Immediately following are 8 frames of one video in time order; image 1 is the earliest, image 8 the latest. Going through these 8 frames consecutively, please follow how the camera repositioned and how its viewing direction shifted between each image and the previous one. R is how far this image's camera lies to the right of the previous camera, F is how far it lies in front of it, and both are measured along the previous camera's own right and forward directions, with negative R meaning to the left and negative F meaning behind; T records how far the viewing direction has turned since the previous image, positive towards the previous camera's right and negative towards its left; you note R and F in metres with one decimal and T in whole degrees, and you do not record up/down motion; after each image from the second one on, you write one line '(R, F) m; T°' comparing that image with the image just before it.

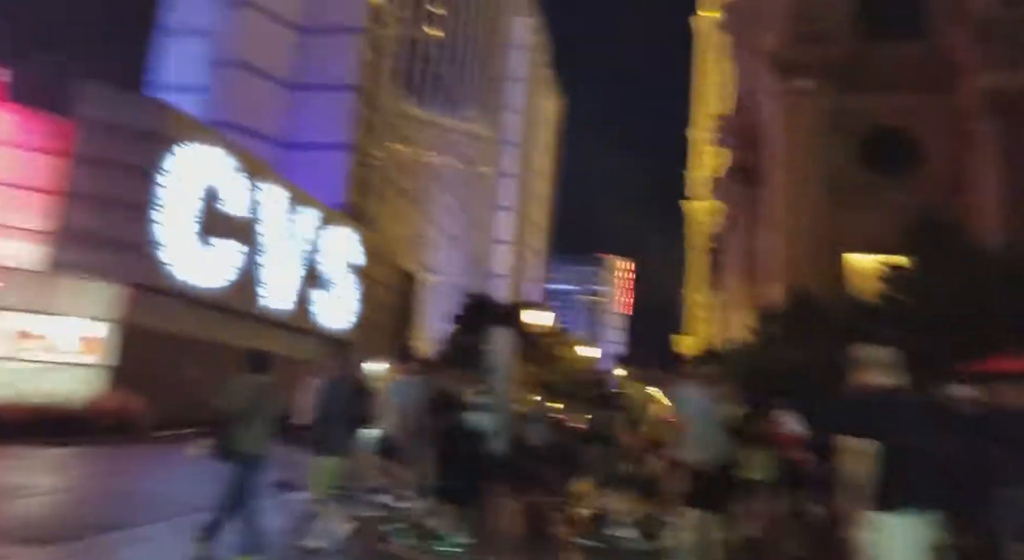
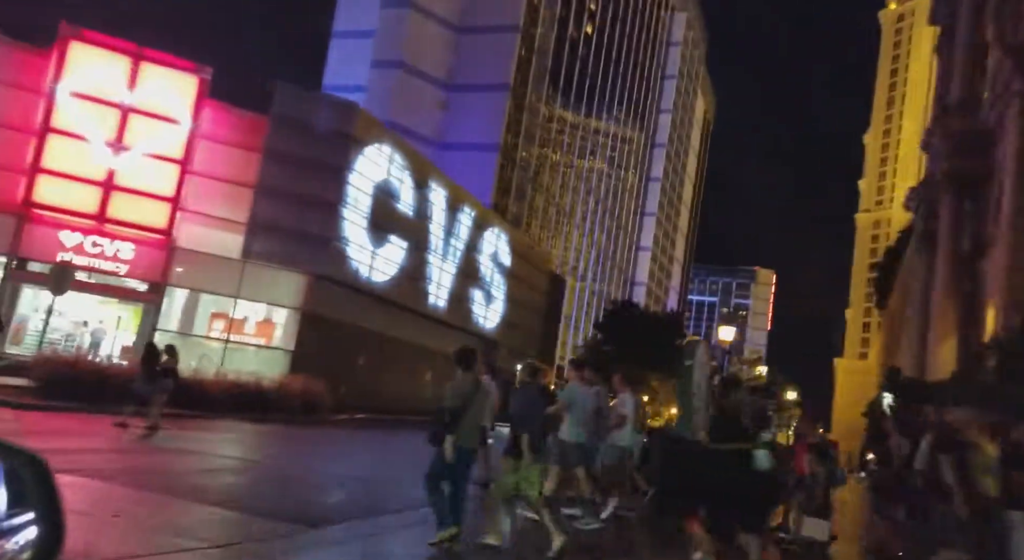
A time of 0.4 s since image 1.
(-0.8, +0.2) m; -10°
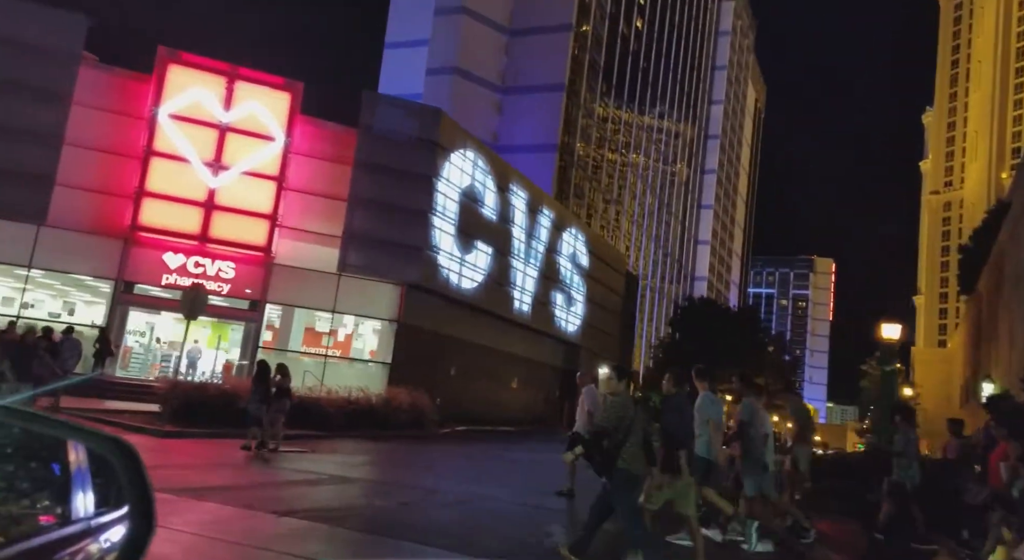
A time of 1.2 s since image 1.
(-1.3, +0.5) m; -4°
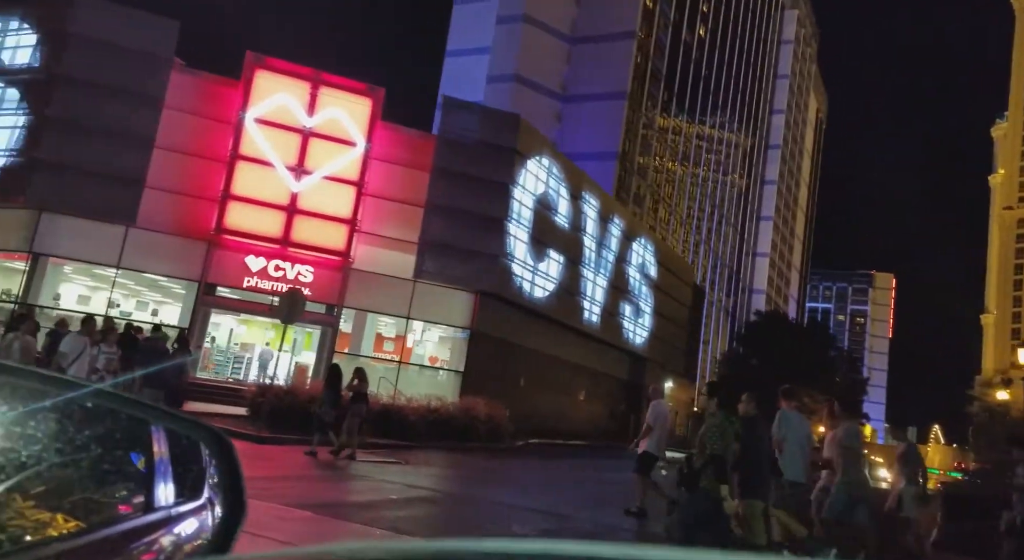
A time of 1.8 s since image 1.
(-0.8, +0.4) m; -4°
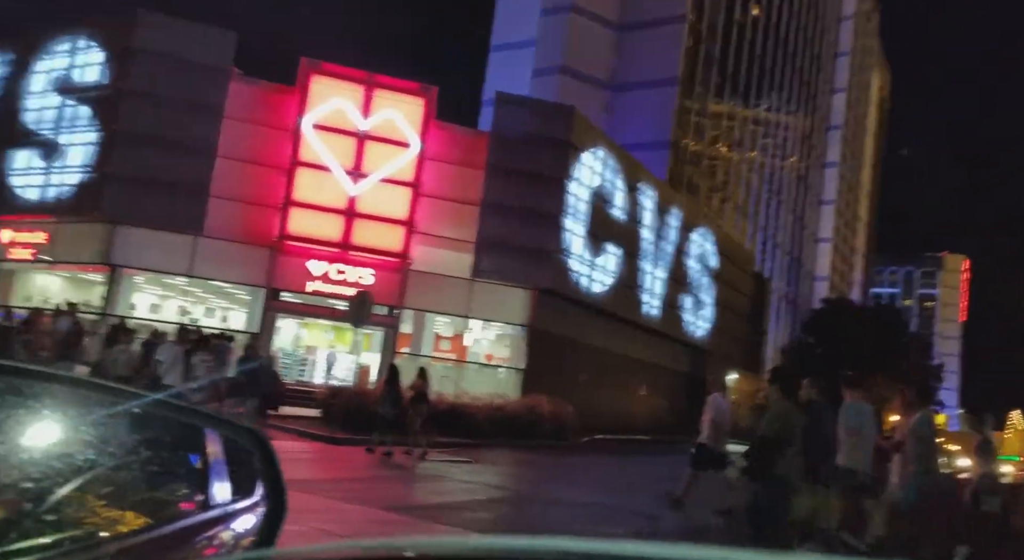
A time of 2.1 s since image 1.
(-0.1, +0.1) m; -4°
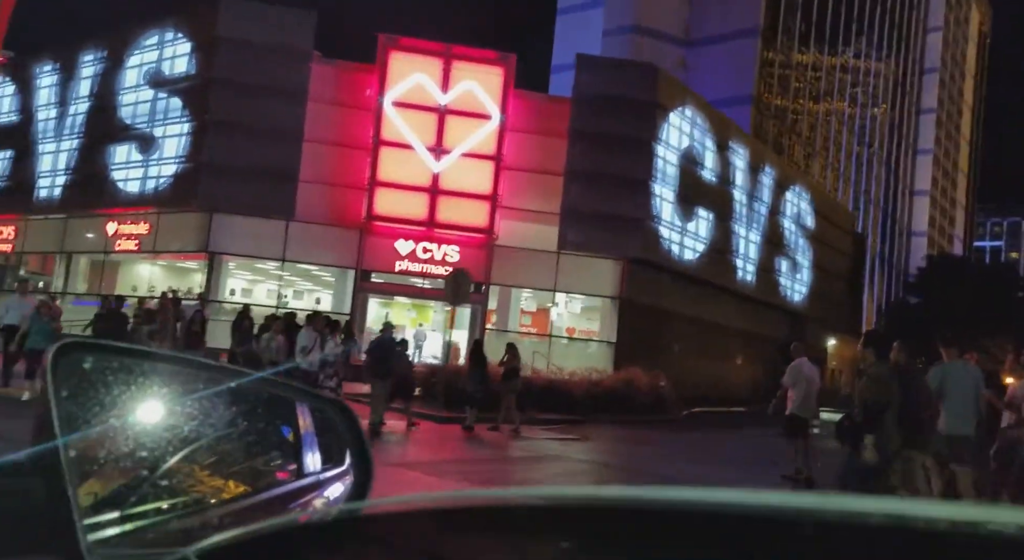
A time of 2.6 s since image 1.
(-0.2, +0.4) m; -6°
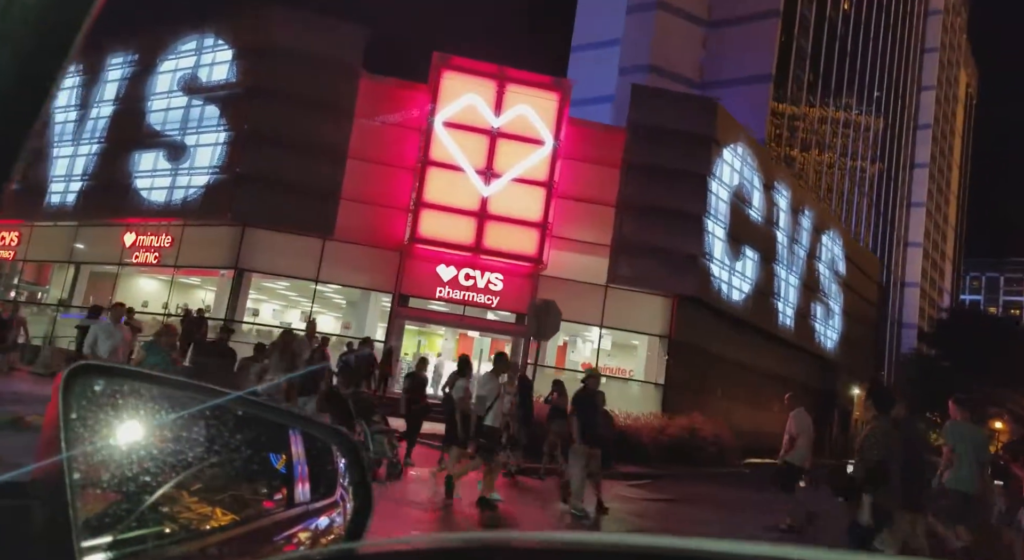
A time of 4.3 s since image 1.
(-1.7, +1.3) m; +1°
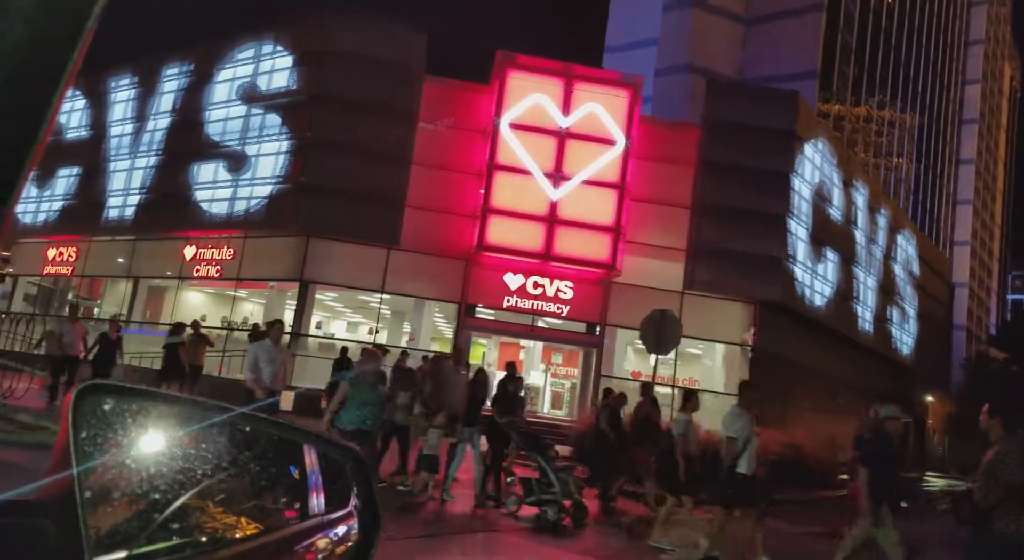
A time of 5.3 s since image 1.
(-1.0, +0.8) m; -2°
